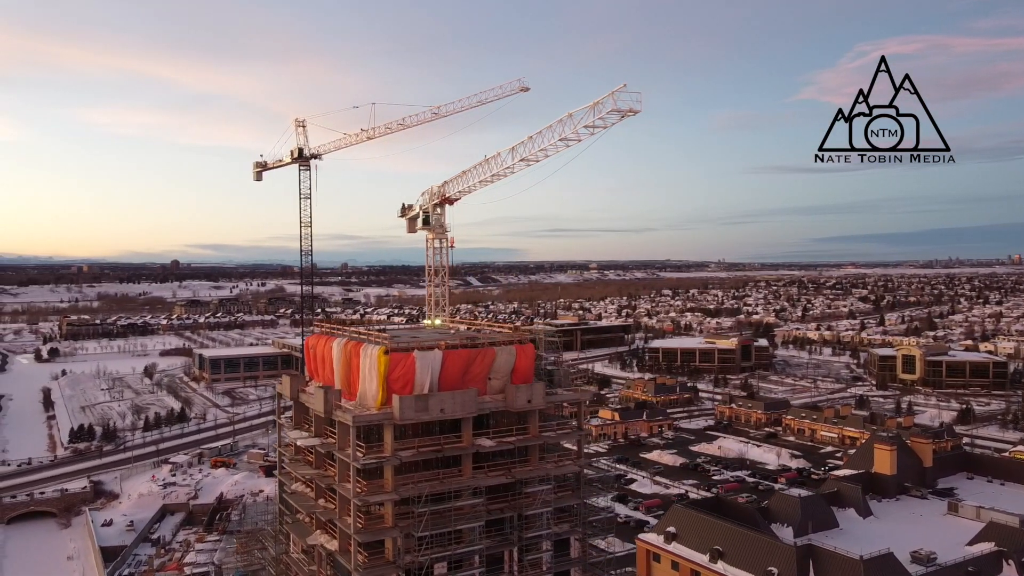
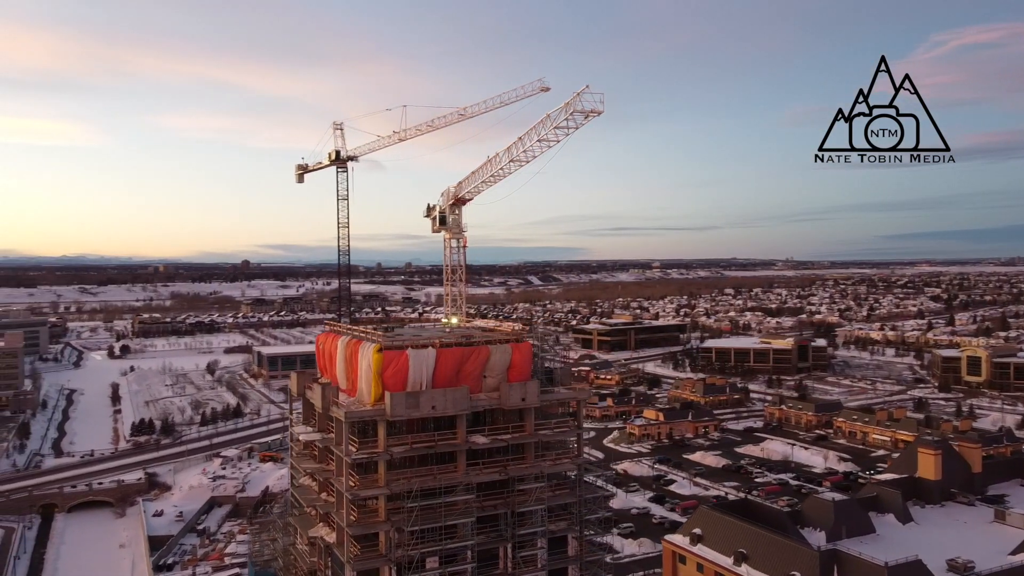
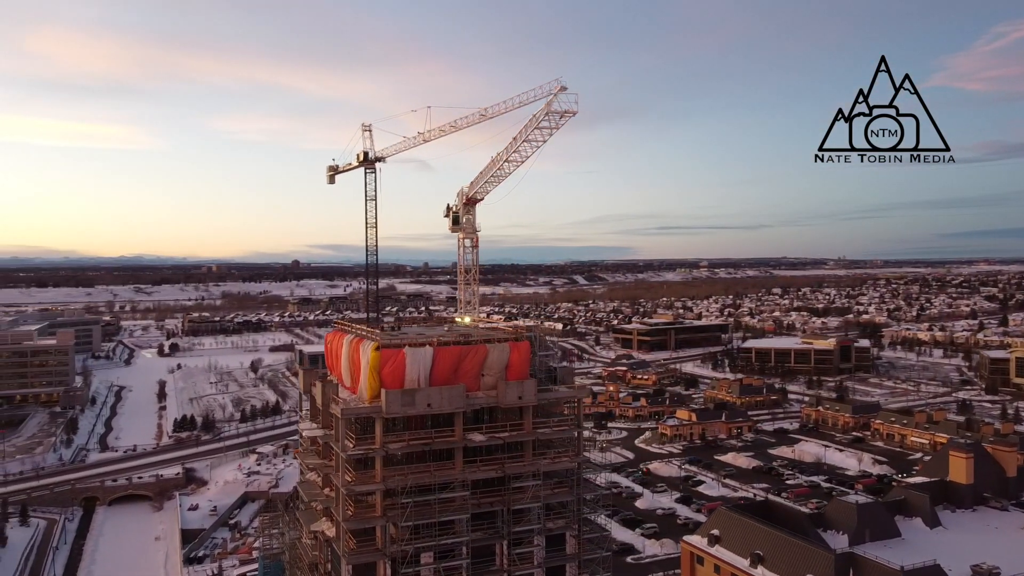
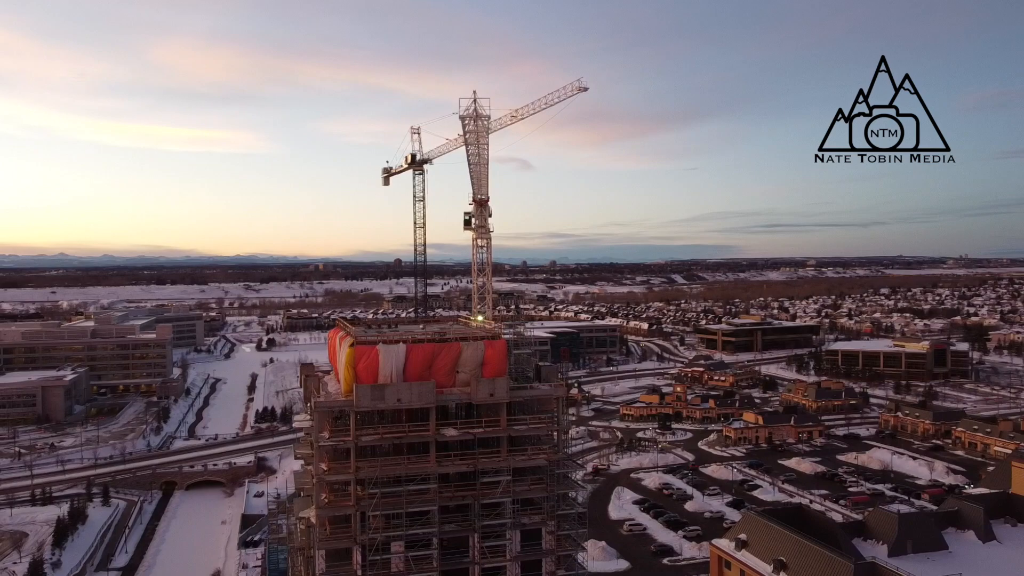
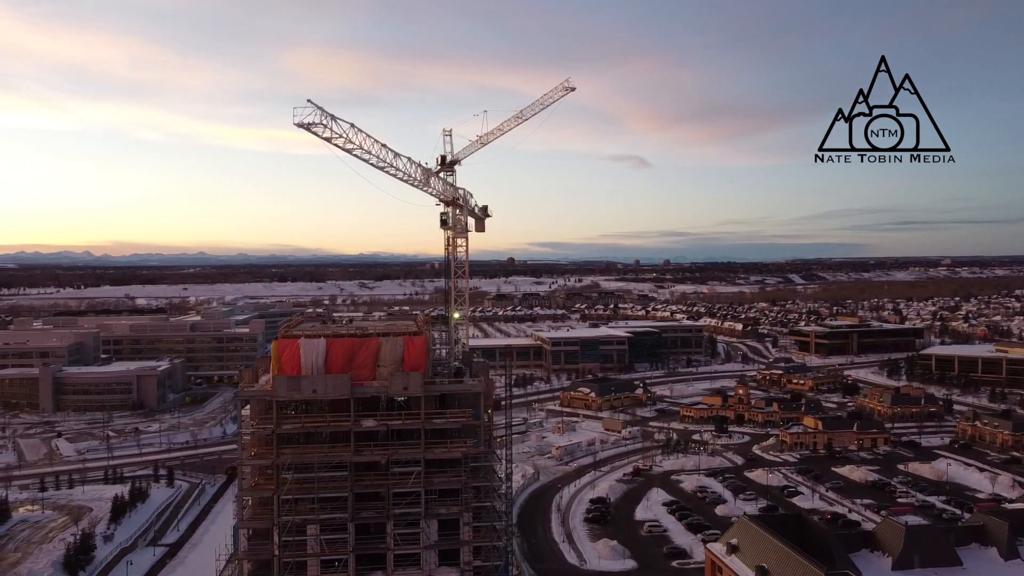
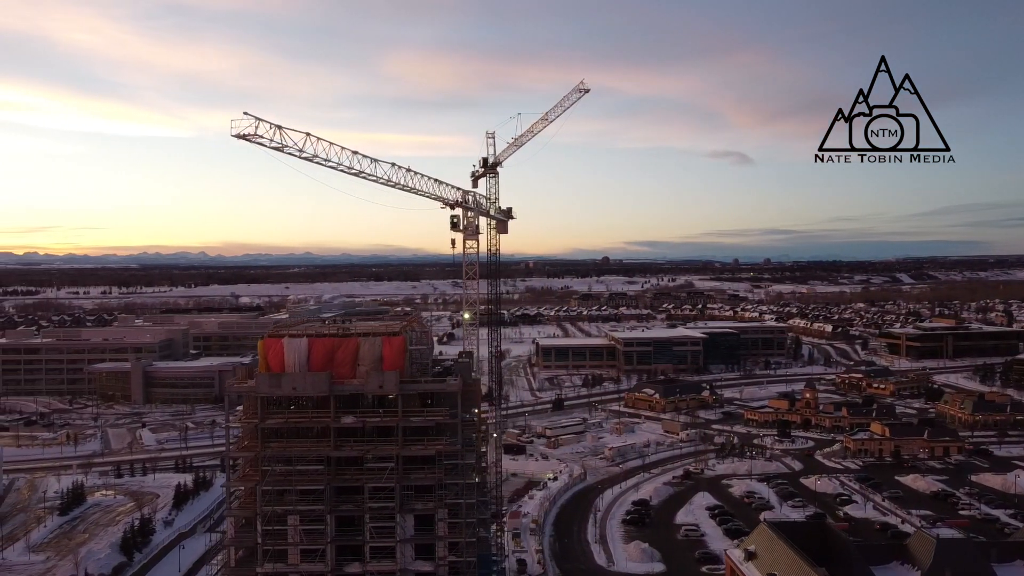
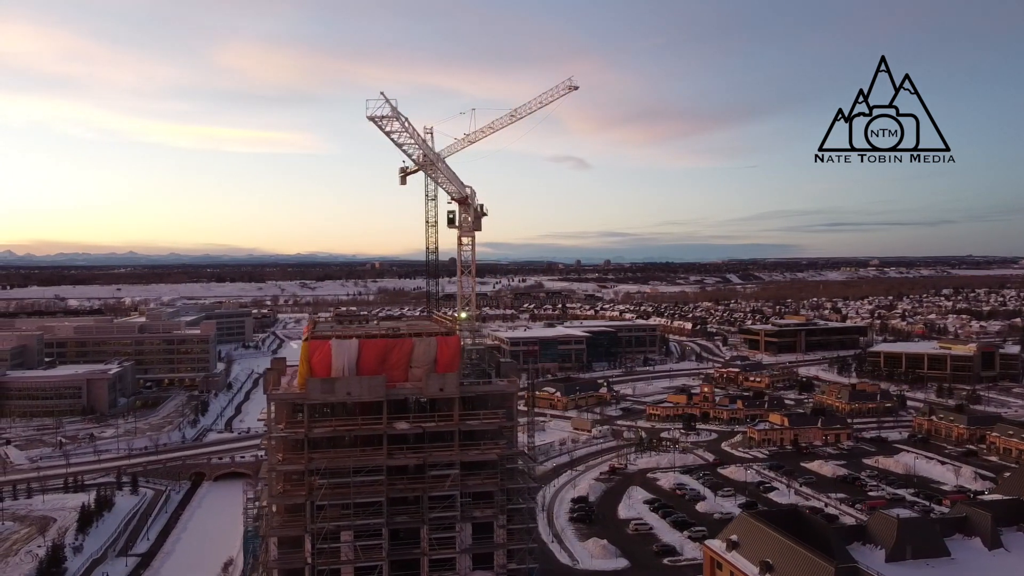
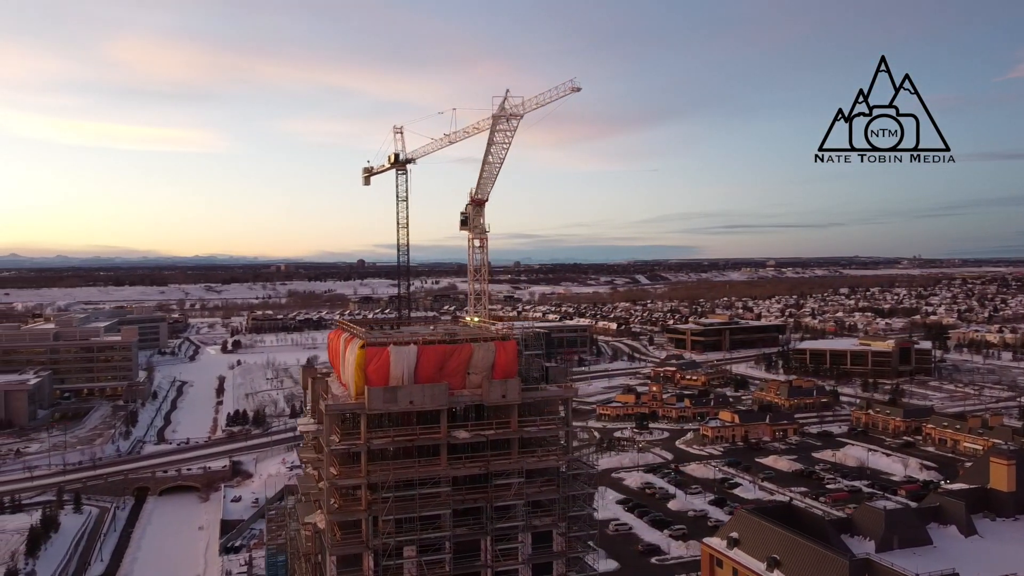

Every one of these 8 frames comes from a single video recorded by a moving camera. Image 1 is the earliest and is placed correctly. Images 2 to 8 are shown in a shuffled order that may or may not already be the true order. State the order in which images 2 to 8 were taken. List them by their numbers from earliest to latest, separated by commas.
2, 3, 8, 4, 7, 5, 6
